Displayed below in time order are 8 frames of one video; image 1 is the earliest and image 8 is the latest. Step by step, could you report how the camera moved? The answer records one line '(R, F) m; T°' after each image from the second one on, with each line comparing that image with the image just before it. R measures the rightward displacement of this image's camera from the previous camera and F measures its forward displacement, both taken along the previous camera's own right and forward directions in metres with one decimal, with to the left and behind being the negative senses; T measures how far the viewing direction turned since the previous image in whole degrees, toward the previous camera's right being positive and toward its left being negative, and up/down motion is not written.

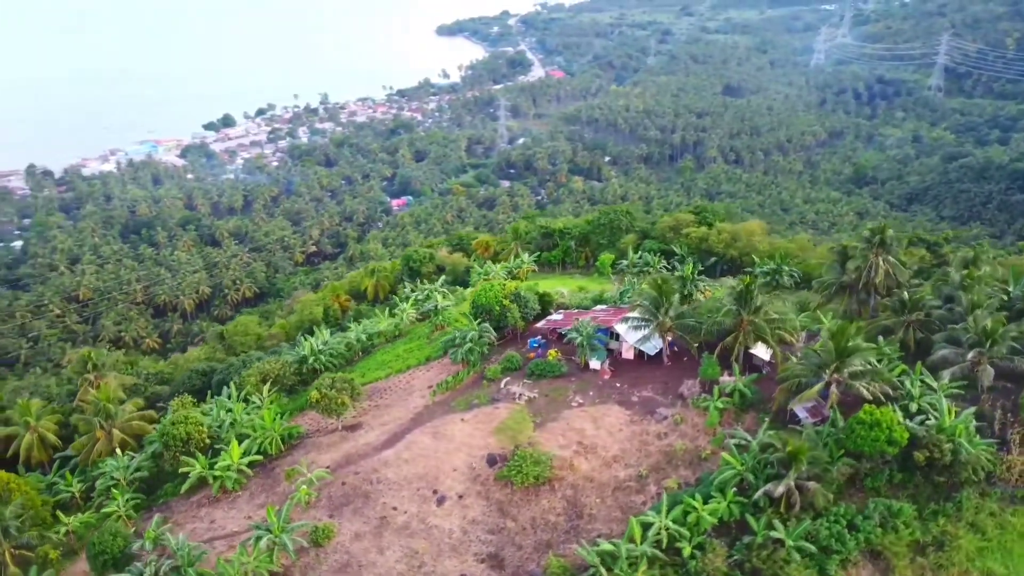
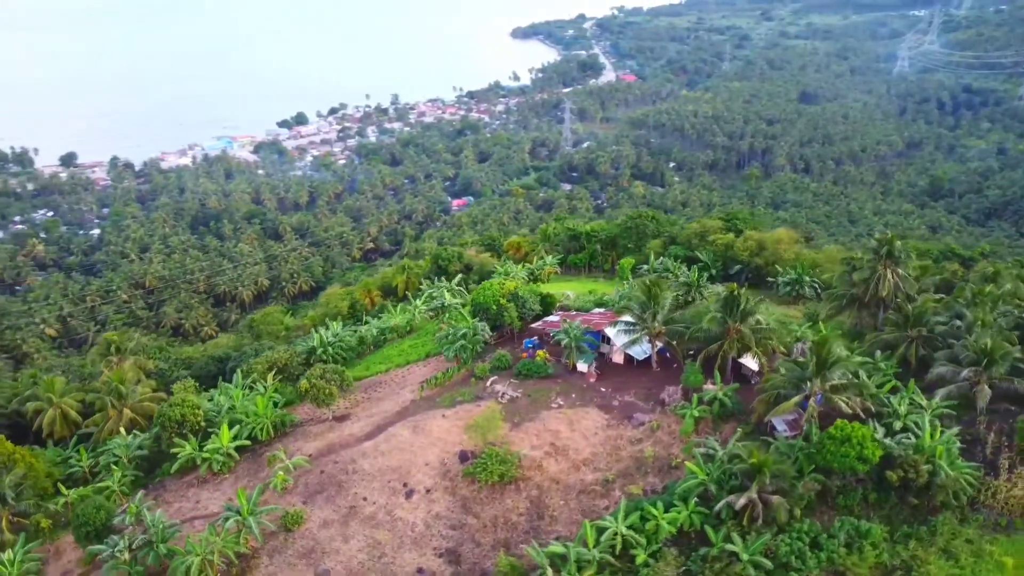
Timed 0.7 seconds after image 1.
(+2.5, +0.1) m; -5°
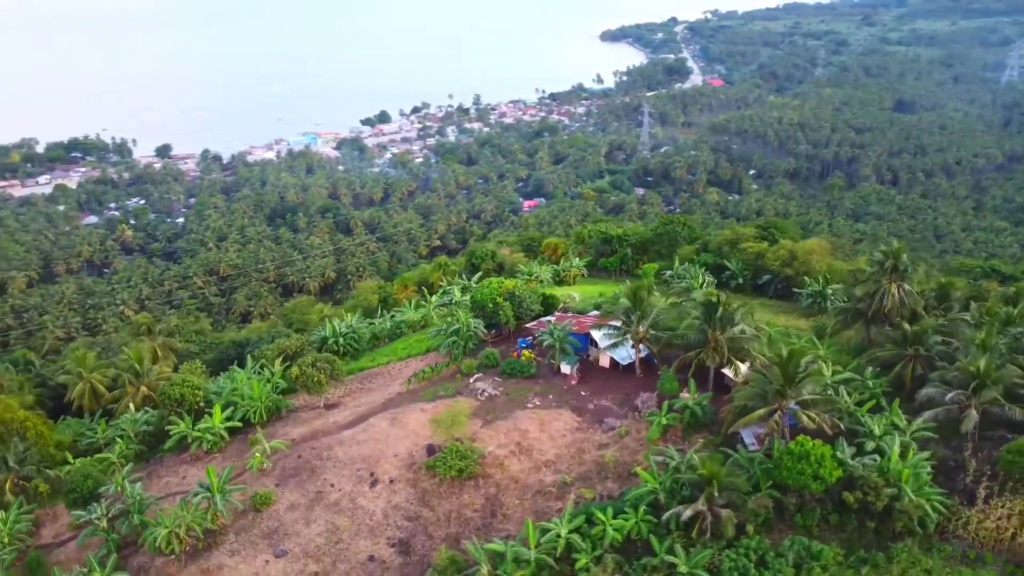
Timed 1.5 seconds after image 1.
(+3.0, +0.1) m; -6°
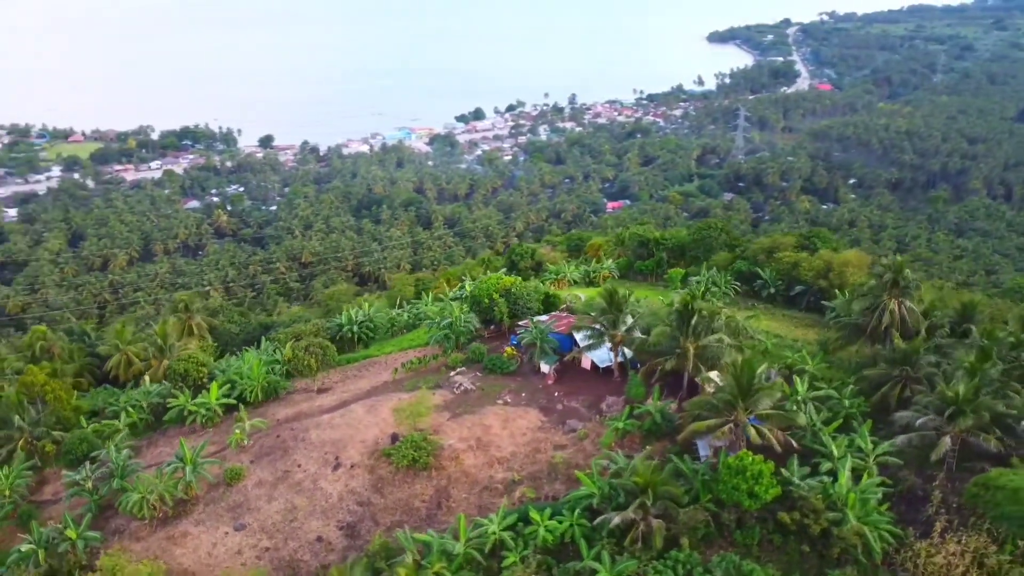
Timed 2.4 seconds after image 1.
(+3.6, +0.2) m; -7°
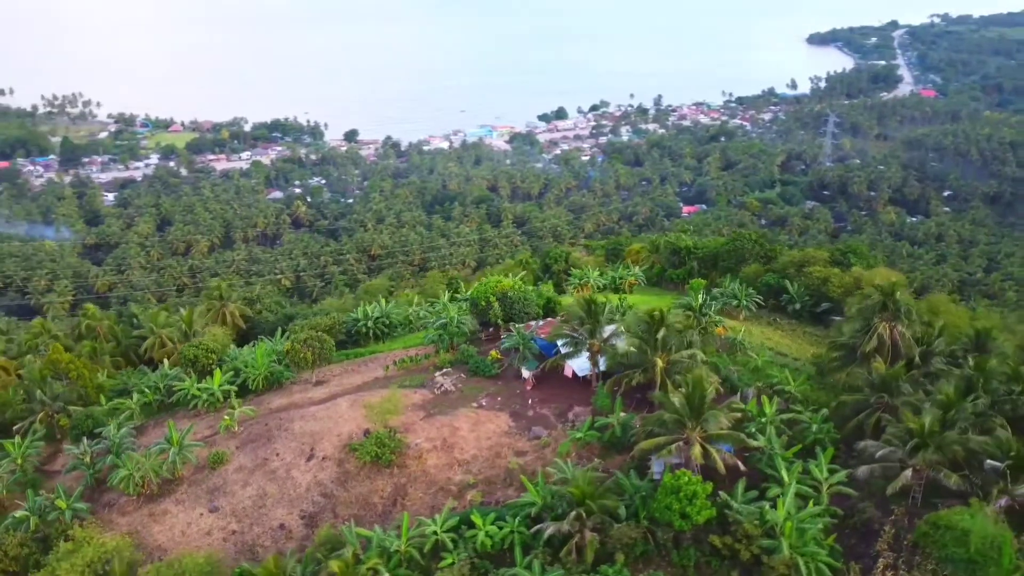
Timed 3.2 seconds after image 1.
(+3.2, 0.0) m; -6°
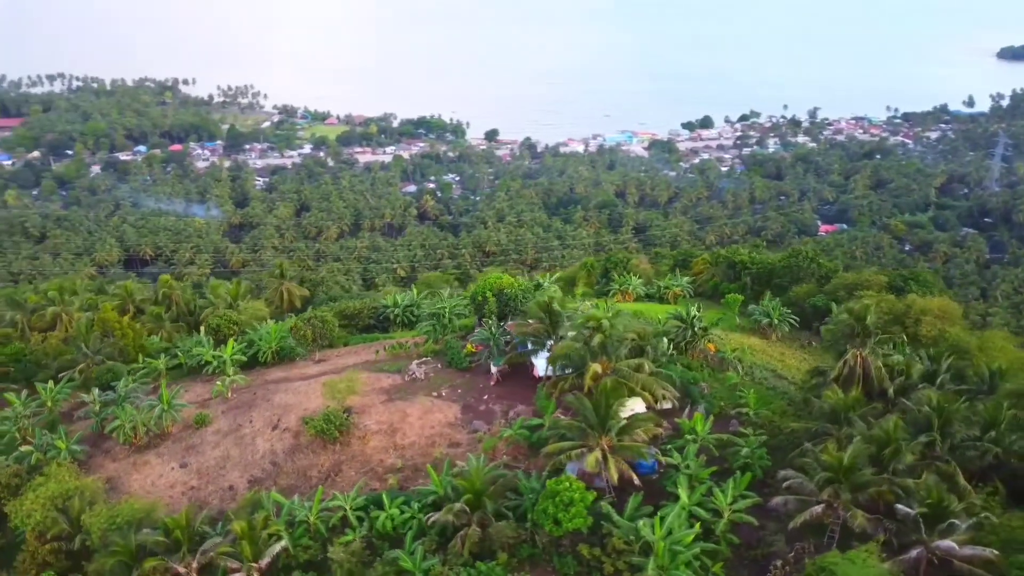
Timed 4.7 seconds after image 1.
(+5.4, +0.4) m; -10°
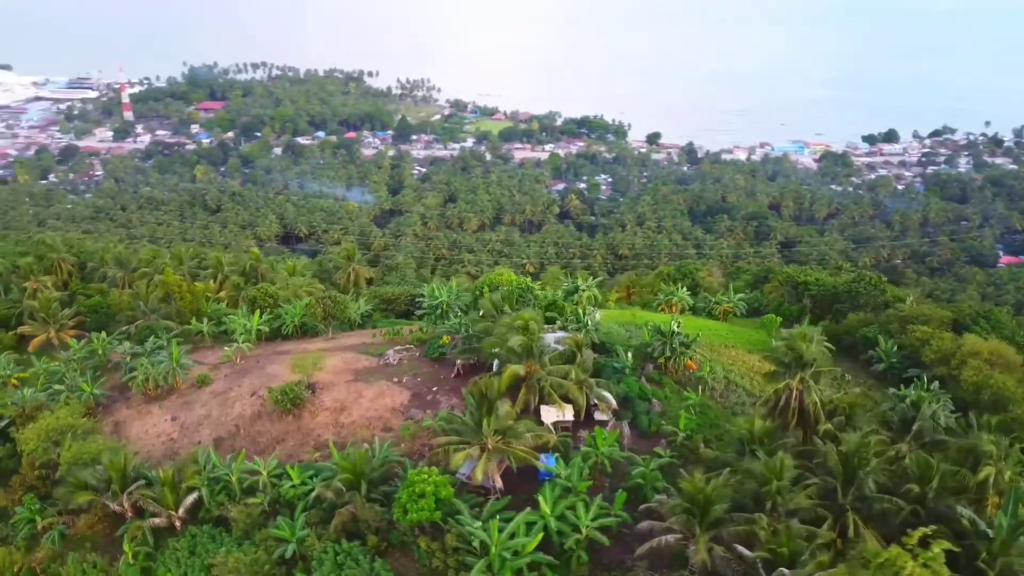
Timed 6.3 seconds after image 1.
(+6.3, +0.5) m; -12°
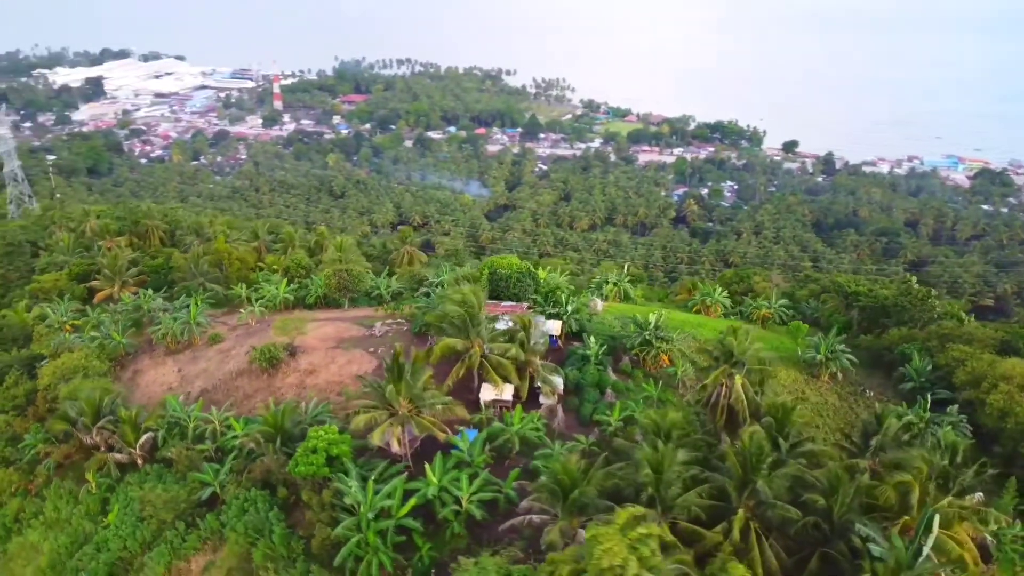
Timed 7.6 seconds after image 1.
(+5.0, +0.5) m; -10°
